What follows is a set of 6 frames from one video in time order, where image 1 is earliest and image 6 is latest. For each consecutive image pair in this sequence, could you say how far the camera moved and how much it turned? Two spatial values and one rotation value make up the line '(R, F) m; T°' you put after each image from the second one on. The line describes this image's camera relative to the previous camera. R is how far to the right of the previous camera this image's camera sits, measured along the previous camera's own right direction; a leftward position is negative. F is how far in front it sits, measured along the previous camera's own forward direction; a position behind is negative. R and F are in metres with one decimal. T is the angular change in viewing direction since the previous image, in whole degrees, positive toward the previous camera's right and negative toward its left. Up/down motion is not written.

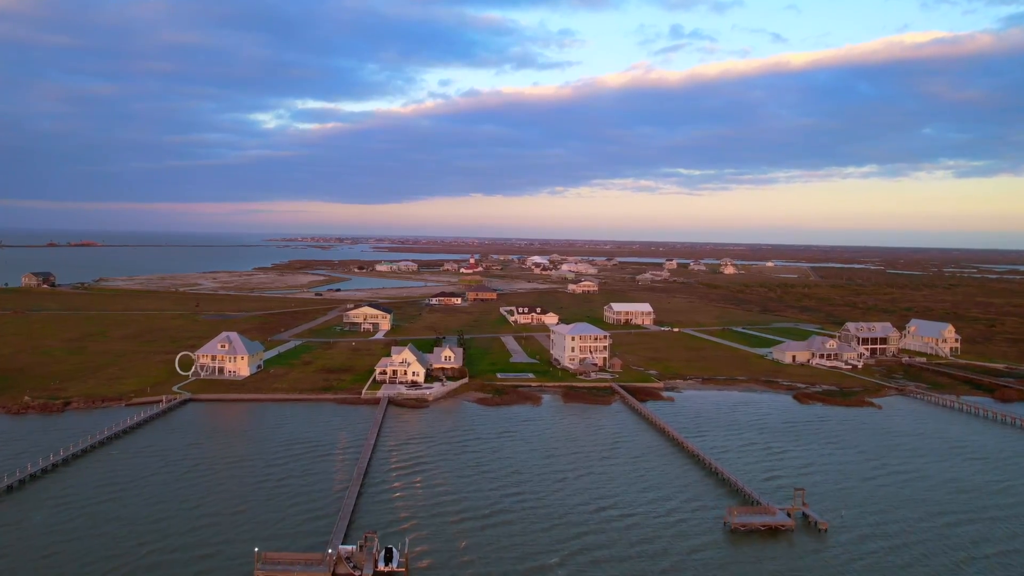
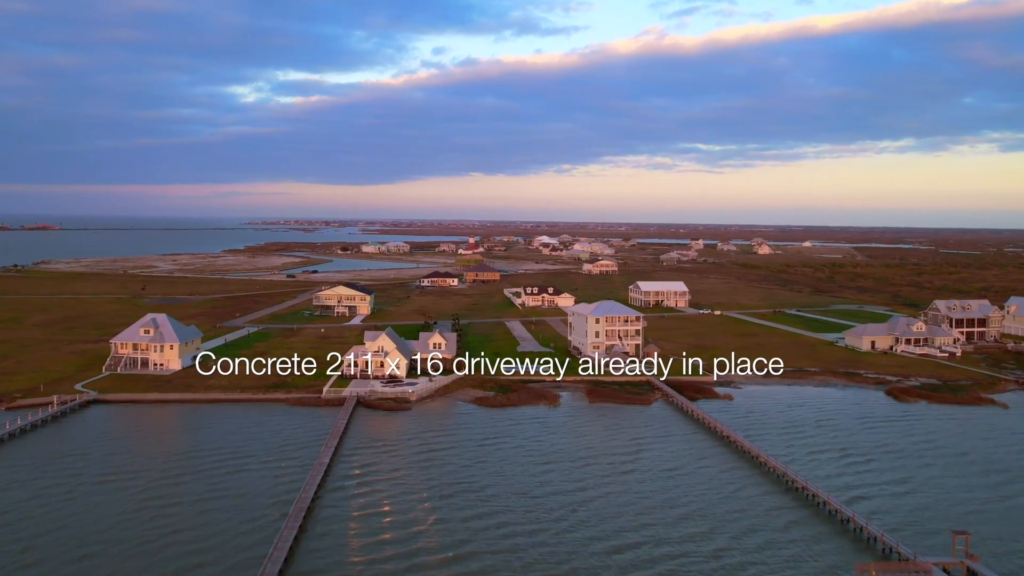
(-0.4, +11.5) m; 0°
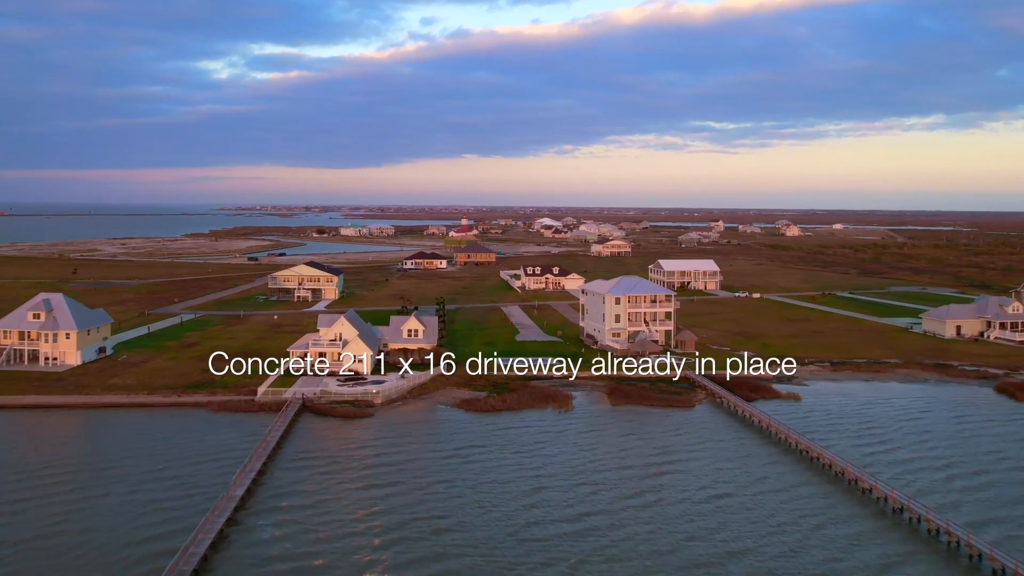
(+0.1, +9.1) m; 0°
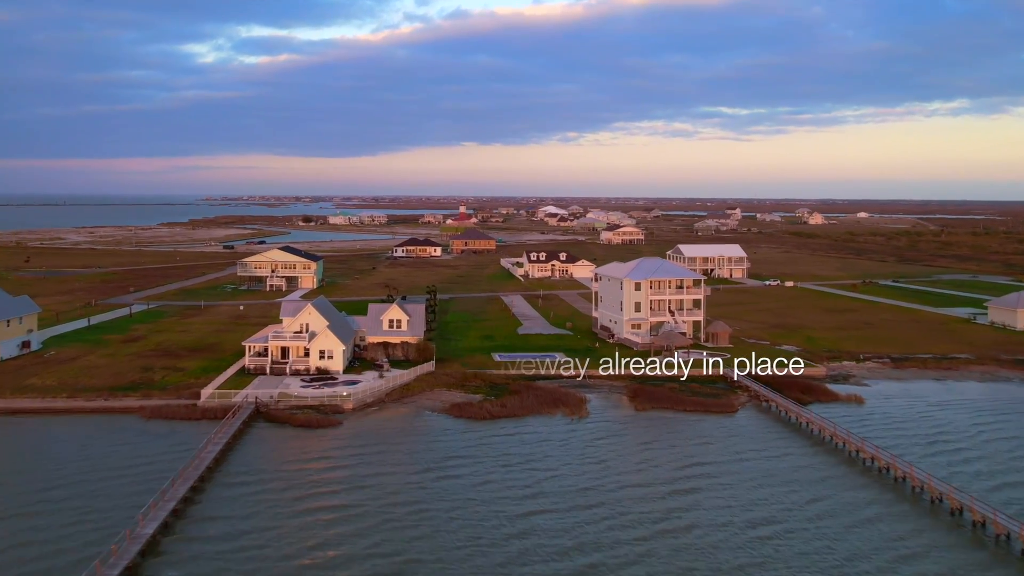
(0.0, +5.1) m; 0°
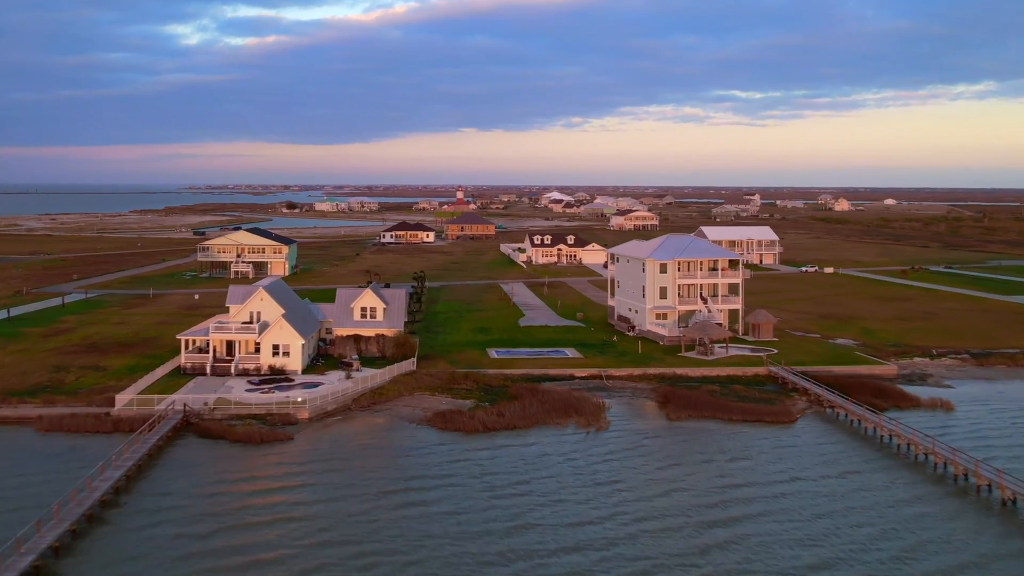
(+0.1, +4.9) m; 0°
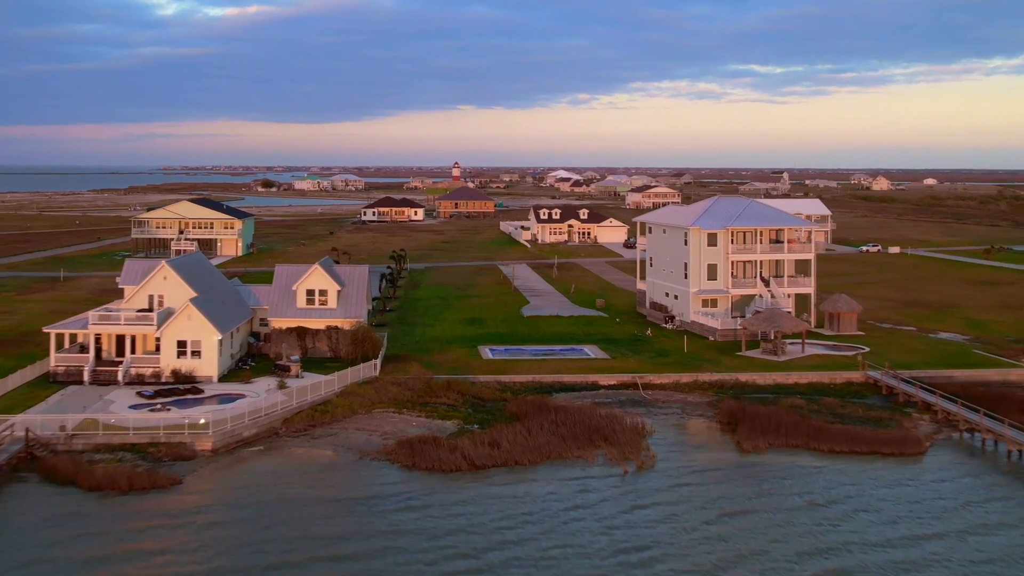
(+0.1, +5.9) m; 0°
